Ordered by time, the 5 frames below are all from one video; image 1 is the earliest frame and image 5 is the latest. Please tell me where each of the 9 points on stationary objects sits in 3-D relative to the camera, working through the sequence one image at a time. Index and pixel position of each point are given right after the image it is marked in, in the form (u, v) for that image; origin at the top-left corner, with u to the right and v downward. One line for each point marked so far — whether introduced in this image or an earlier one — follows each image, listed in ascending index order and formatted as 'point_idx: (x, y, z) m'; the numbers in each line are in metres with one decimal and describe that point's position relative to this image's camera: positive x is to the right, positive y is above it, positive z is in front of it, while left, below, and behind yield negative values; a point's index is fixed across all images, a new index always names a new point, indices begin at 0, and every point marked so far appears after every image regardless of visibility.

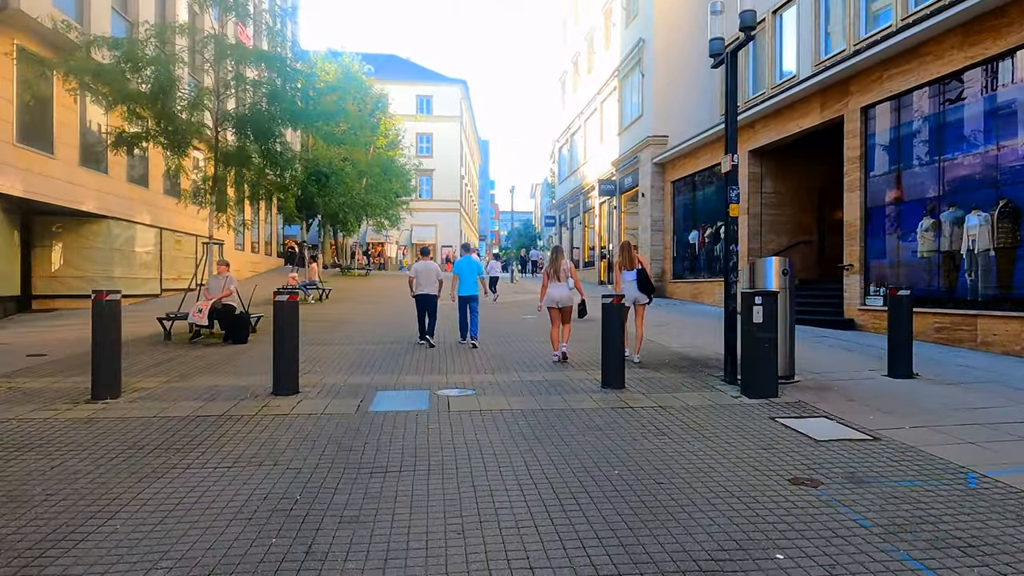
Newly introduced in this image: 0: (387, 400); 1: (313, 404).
0: (-1.2, -1.1, +6.6) m
1: (-1.9, -1.1, +6.4) m
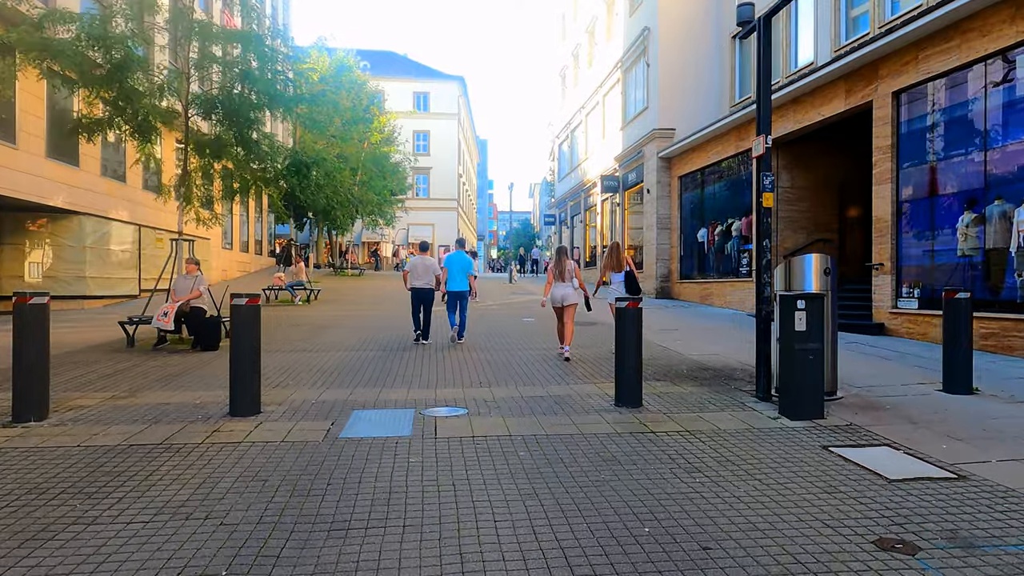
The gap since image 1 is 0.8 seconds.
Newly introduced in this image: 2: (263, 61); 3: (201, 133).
0: (-1.2, -1.1, +5.6) m
1: (-1.9, -1.1, +5.4) m
2: (-4.5, +4.1, +12.1) m
3: (-5.8, +2.9, +12.6) m
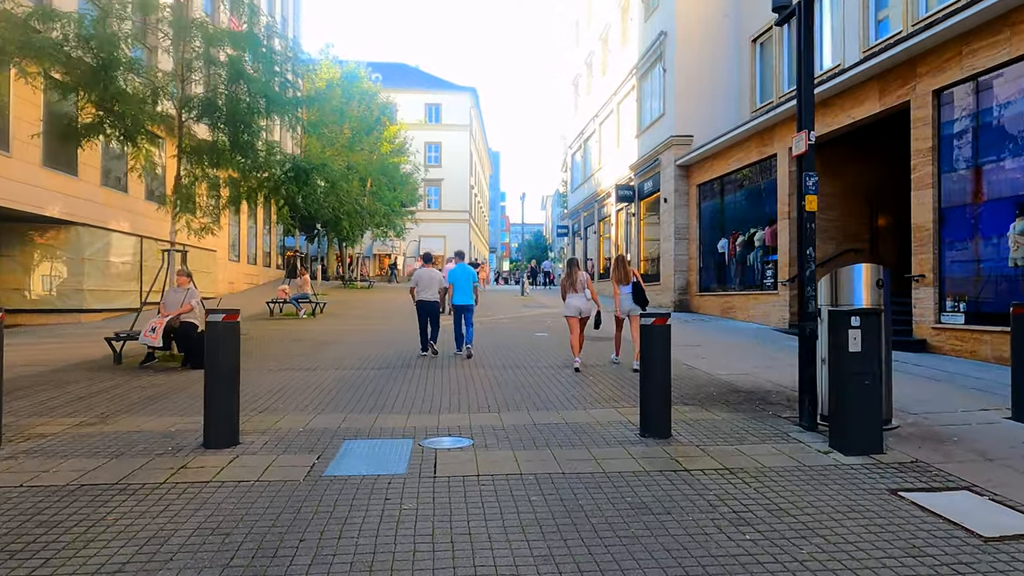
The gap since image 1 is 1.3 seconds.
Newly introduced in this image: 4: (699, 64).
0: (-1.2, -1.2, +4.9) m
1: (-1.8, -1.2, +4.7) m
2: (-4.3, +3.8, +11.5) m
3: (-5.6, +2.7, +12.1) m
4: (+5.3, +6.4, +19.3) m
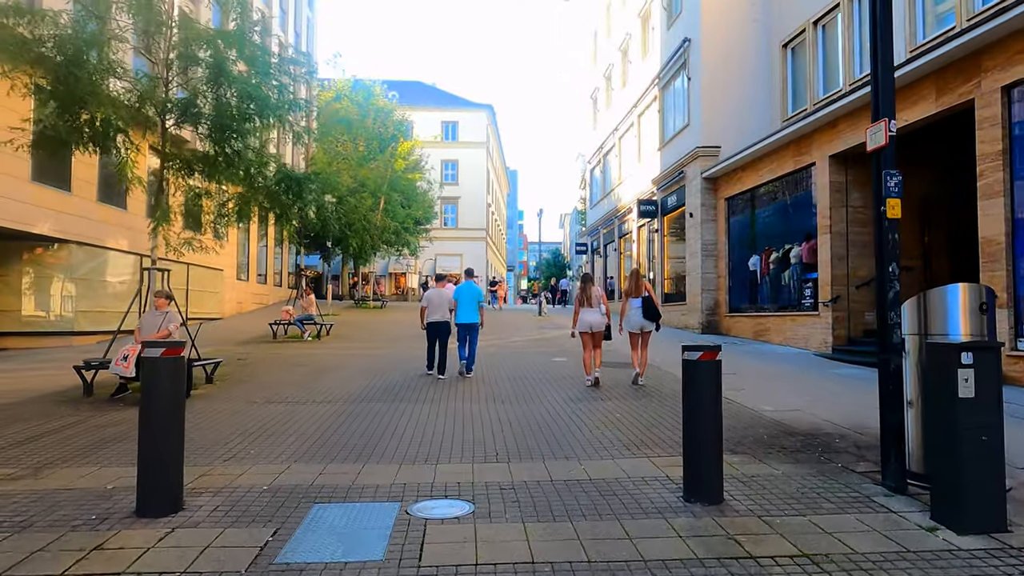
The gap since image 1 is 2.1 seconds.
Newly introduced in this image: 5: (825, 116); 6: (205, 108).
0: (-1.1, -1.4, +3.8) m
1: (-1.8, -1.4, +3.7) m
2: (-4.1, +3.5, +10.7) m
3: (-5.4, +2.3, +11.2) m
4: (+5.8, +5.8, +18.3) m
5: (+5.8, +3.2, +12.6) m
6: (-4.7, +2.8, +10.5) m
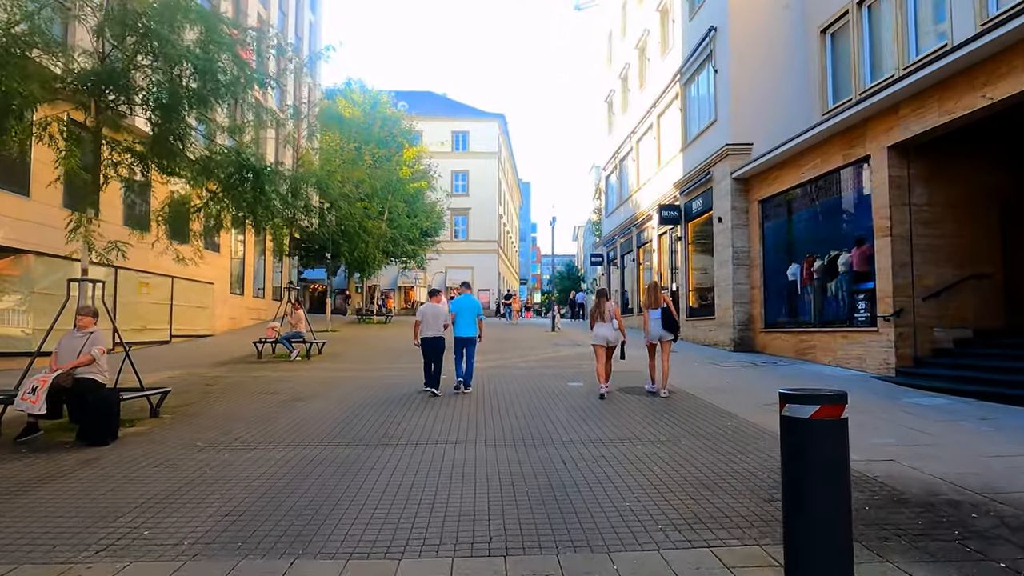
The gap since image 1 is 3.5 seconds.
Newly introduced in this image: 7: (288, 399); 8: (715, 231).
0: (-1.1, -1.4, +2.1) m
1: (-1.8, -1.4, +2.0) m
2: (-4.0, +3.3, +9.1) m
3: (-5.3, +2.1, +9.7) m
4: (+6.0, +5.5, +16.6) m
5: (+6.0, +3.0, +10.9) m
6: (-4.7, +2.6, +9.0) m
7: (-3.4, -1.7, +10.4) m
8: (+5.1, +1.4, +17.2) m
